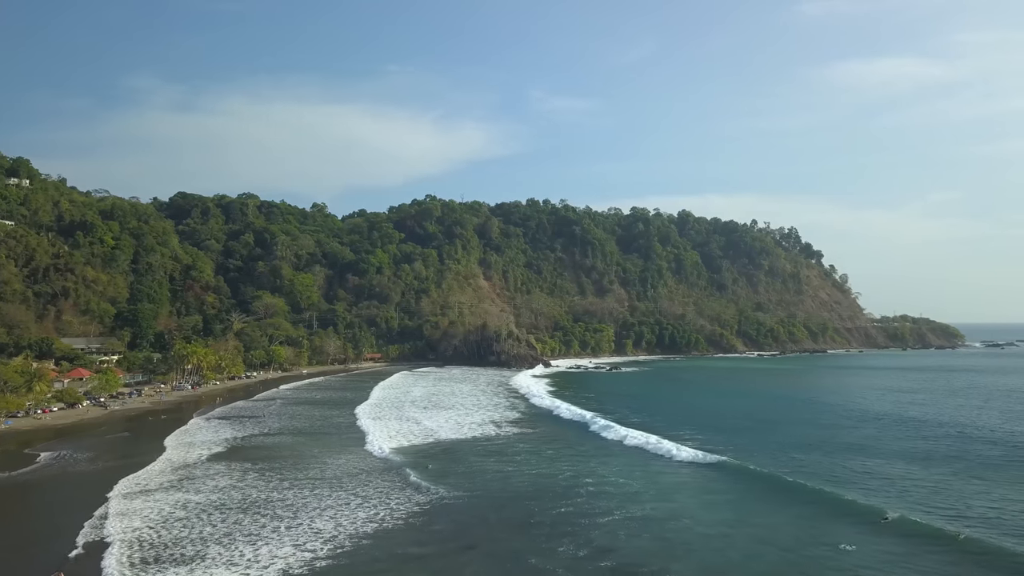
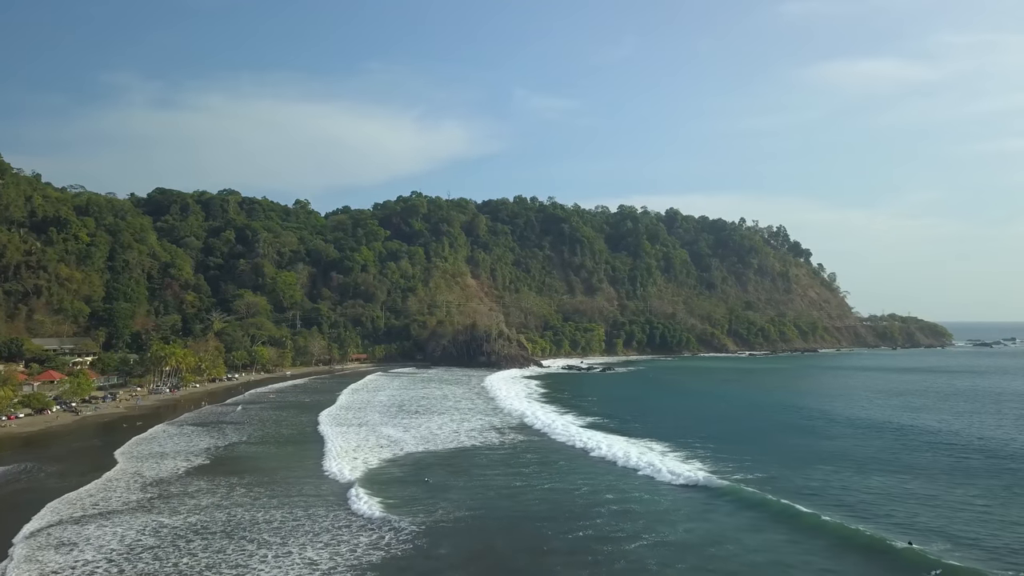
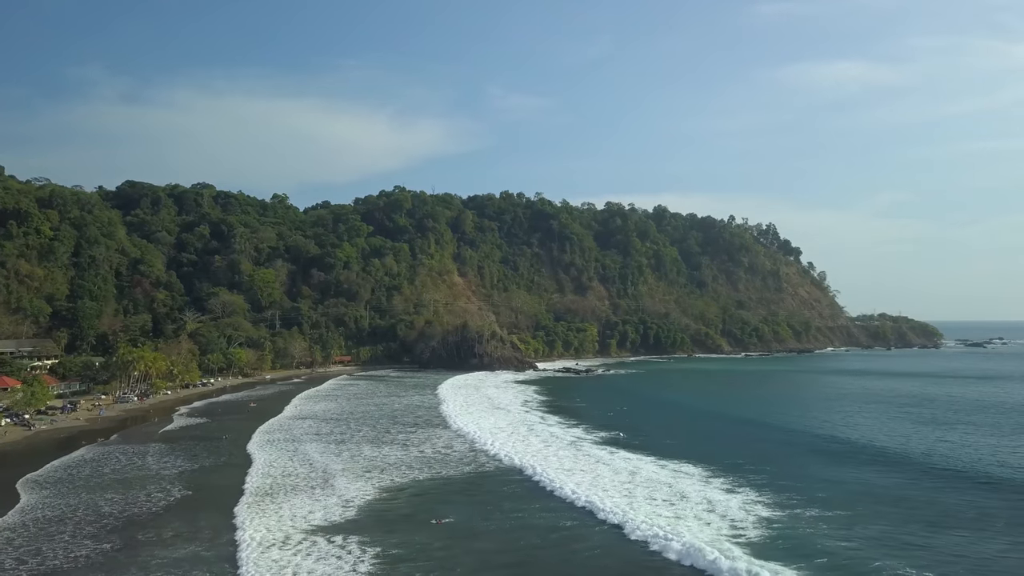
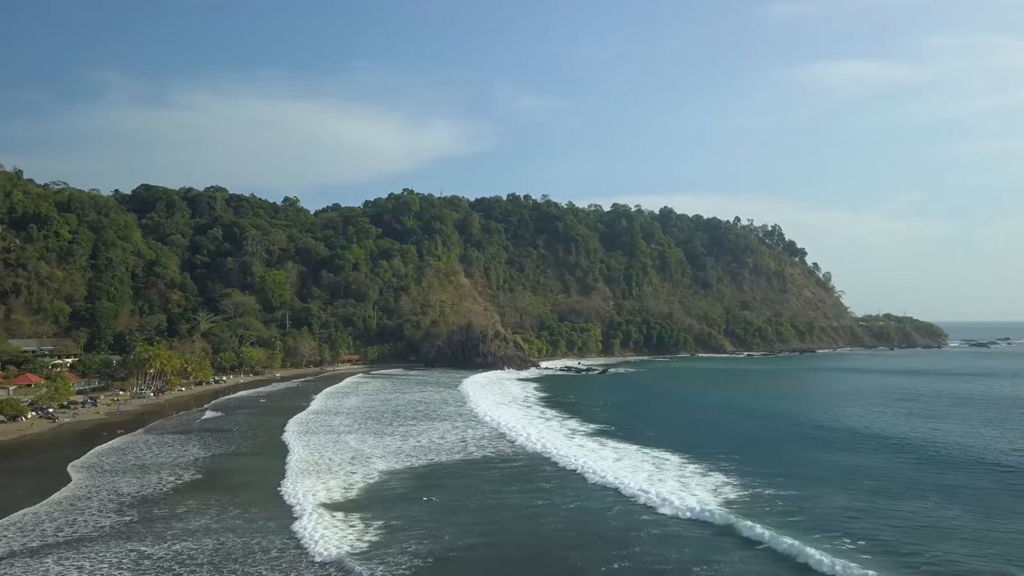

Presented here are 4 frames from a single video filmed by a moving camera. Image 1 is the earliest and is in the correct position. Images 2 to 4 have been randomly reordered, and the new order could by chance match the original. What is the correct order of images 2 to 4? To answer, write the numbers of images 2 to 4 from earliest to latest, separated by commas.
2, 4, 3
